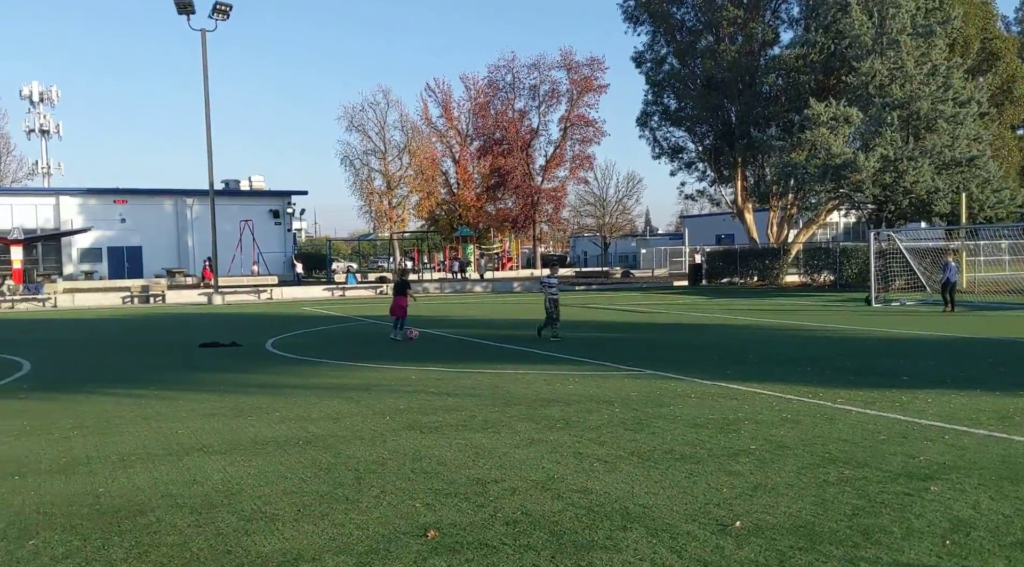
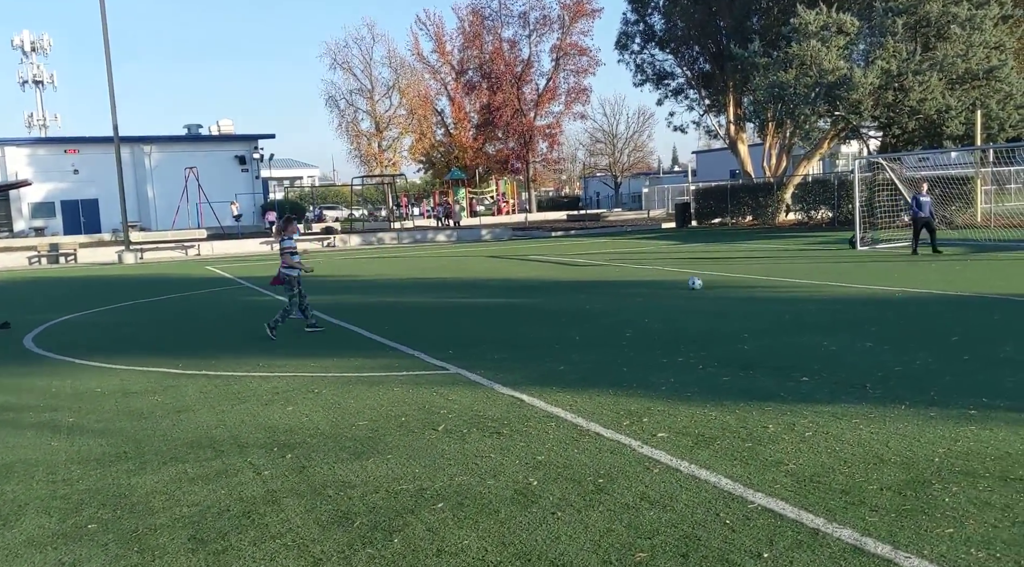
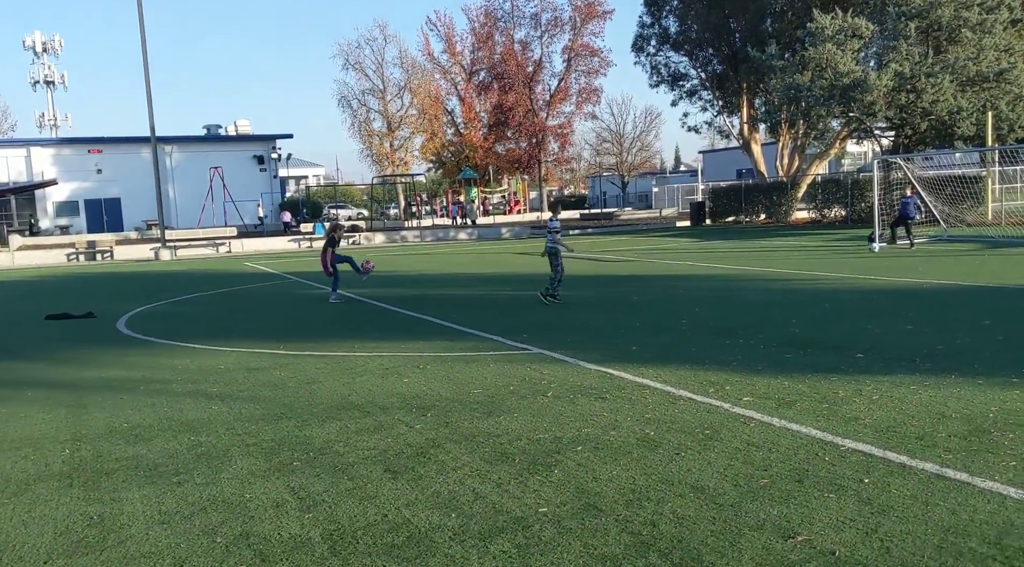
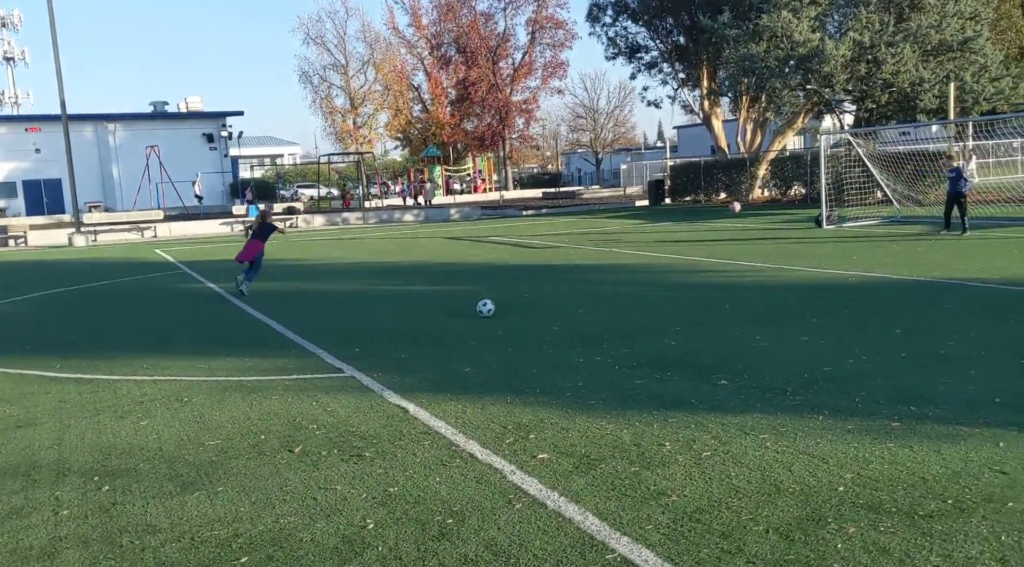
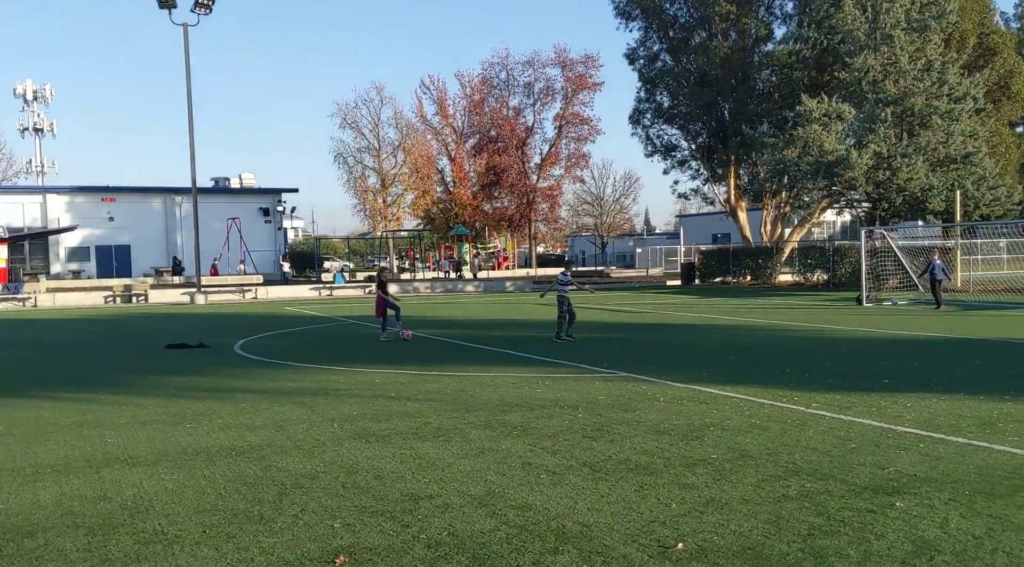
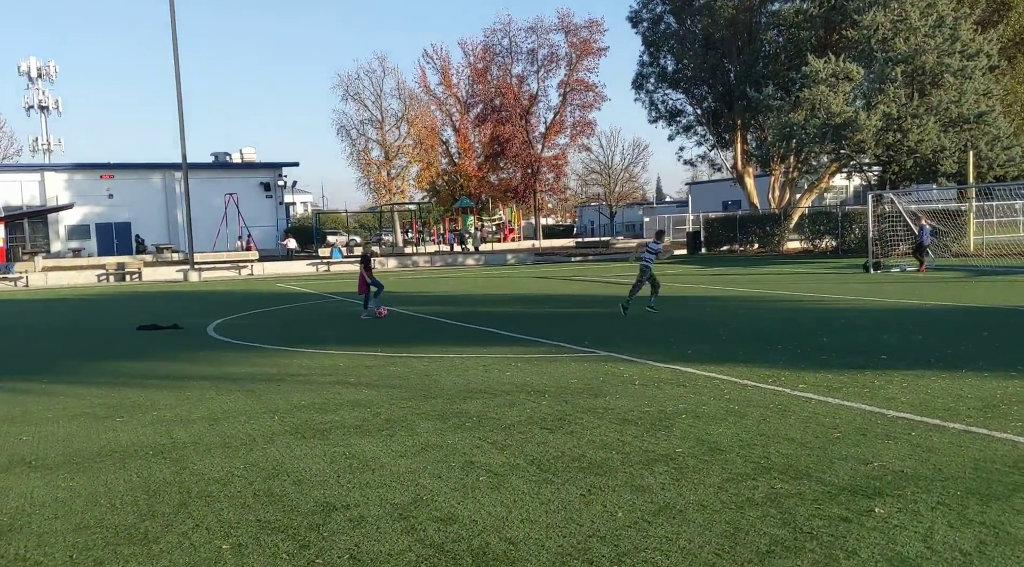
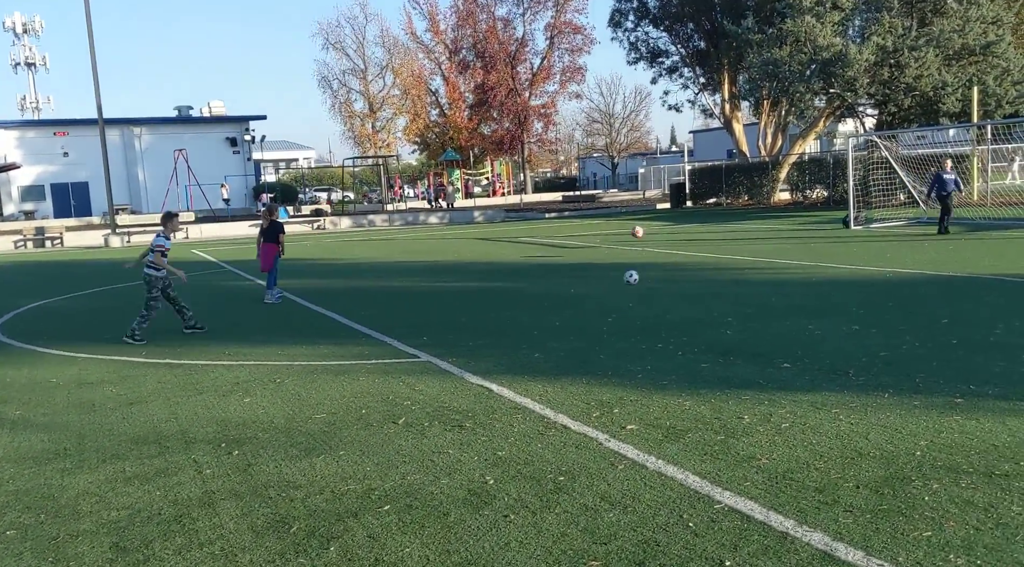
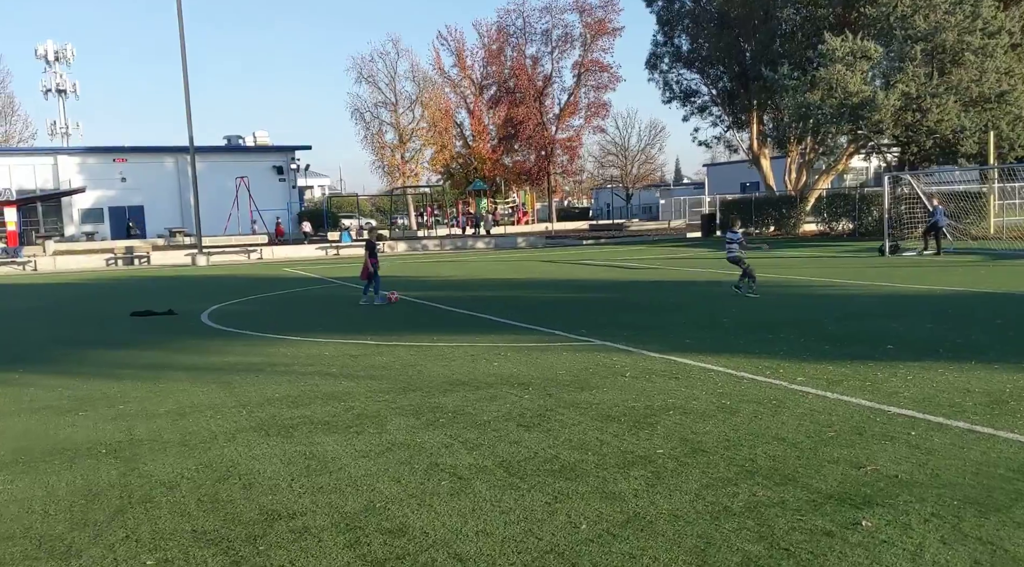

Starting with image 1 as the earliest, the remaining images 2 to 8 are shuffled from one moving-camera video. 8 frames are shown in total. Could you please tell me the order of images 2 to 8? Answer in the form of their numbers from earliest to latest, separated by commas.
5, 6, 8, 3, 2, 7, 4
